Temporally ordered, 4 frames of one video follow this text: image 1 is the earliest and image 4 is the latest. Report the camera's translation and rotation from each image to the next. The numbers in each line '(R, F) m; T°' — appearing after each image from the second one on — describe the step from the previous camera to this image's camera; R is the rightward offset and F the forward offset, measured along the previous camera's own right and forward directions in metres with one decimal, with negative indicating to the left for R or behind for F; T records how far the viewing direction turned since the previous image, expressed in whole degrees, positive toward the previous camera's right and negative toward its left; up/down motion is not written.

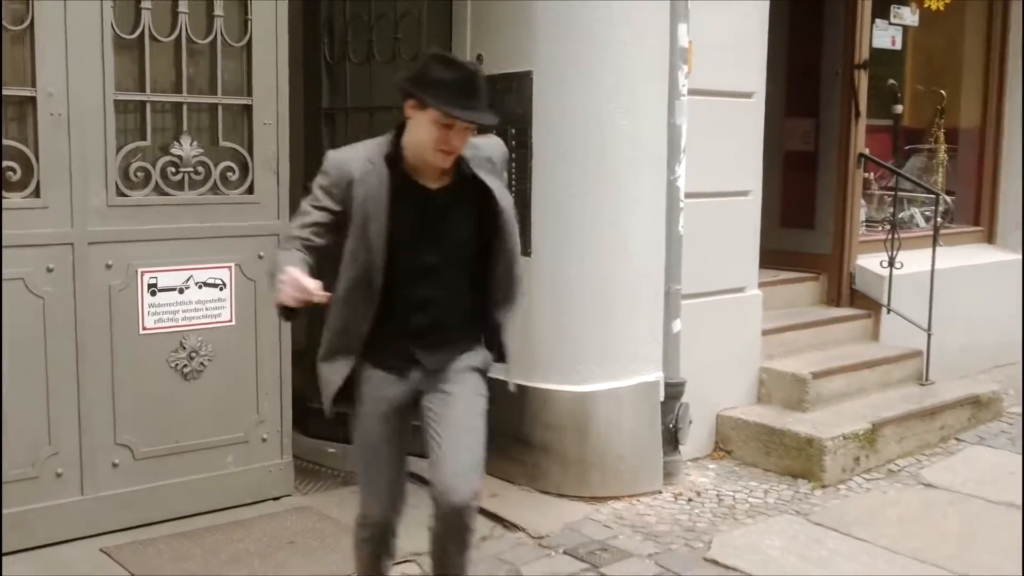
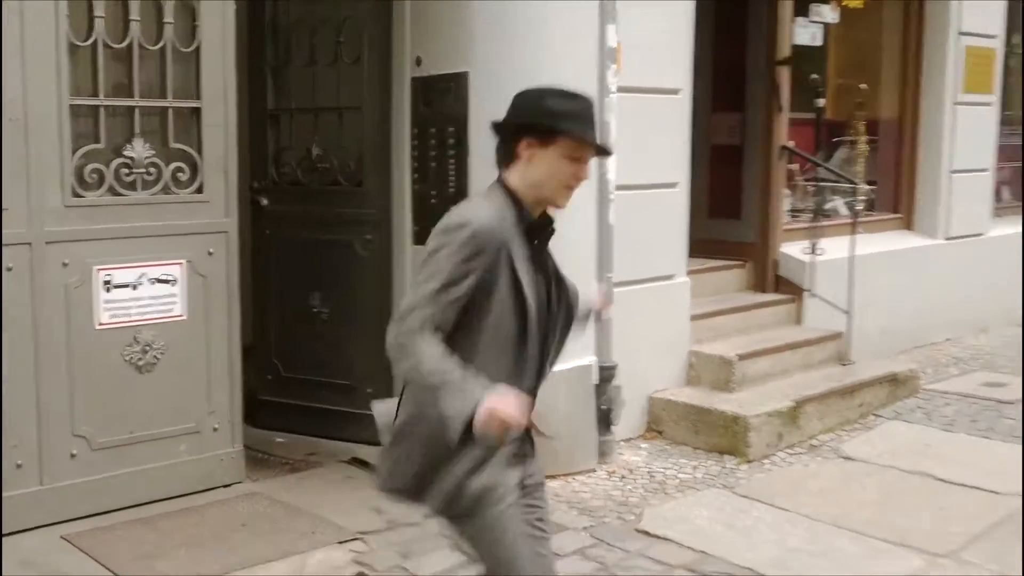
(0.0, -0.3) m; +2°
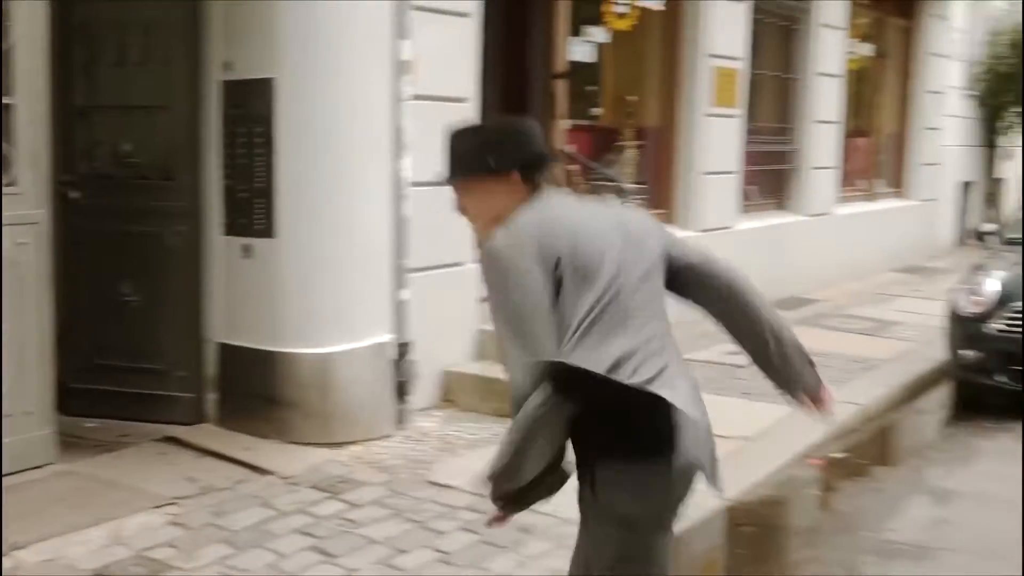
(0.0, -0.6) m; +8°
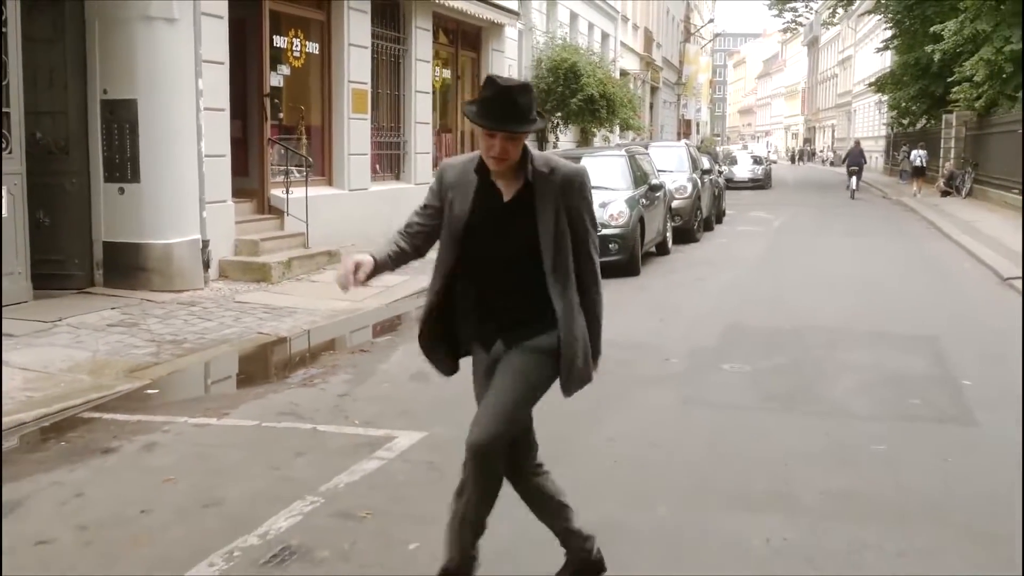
(-1.1, -5.3) m; +15°
